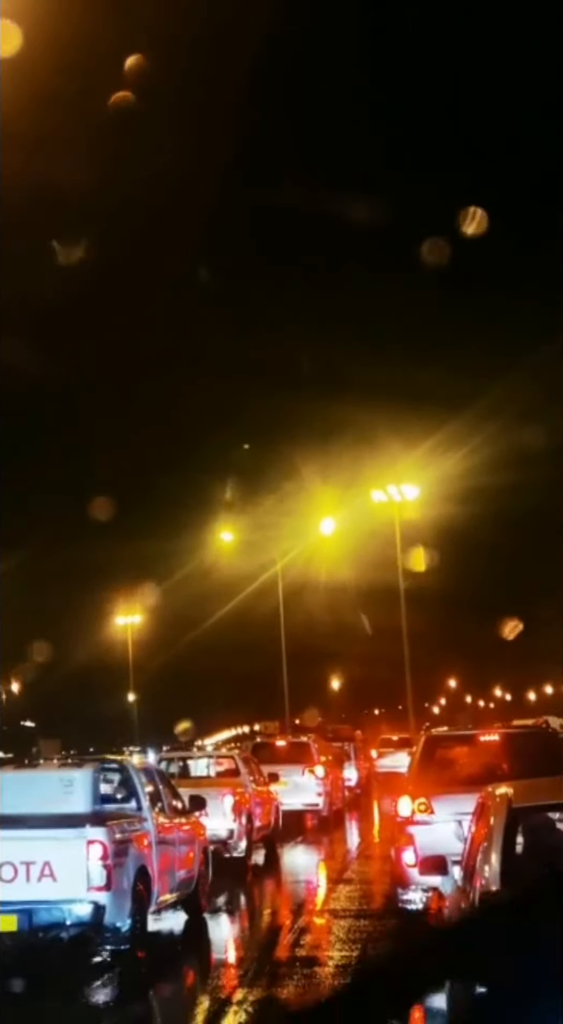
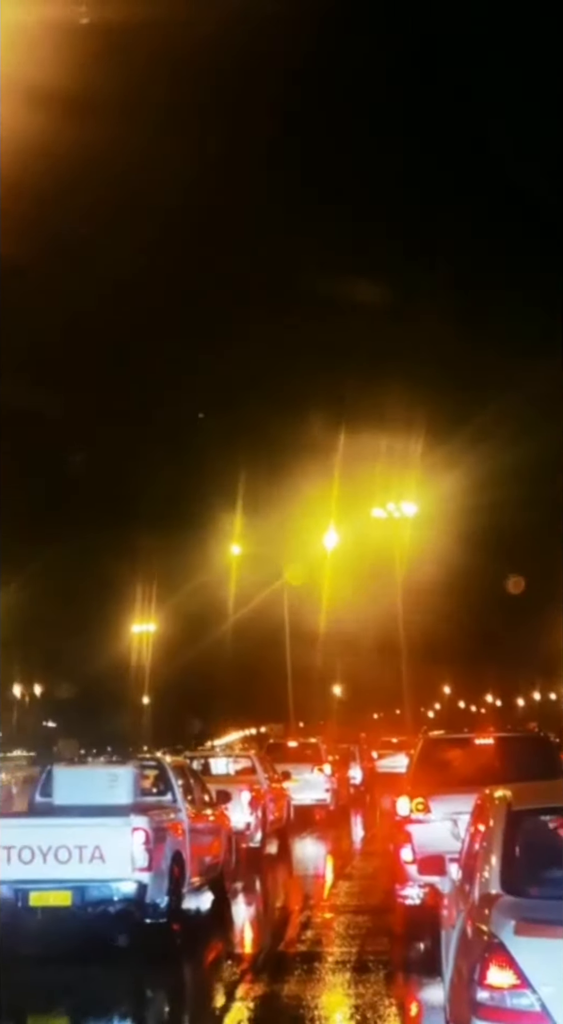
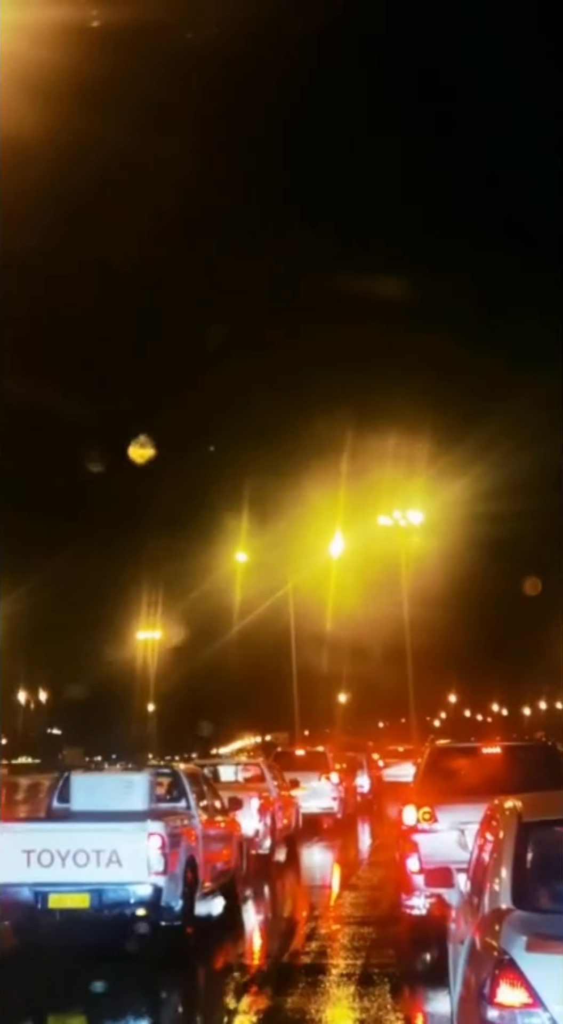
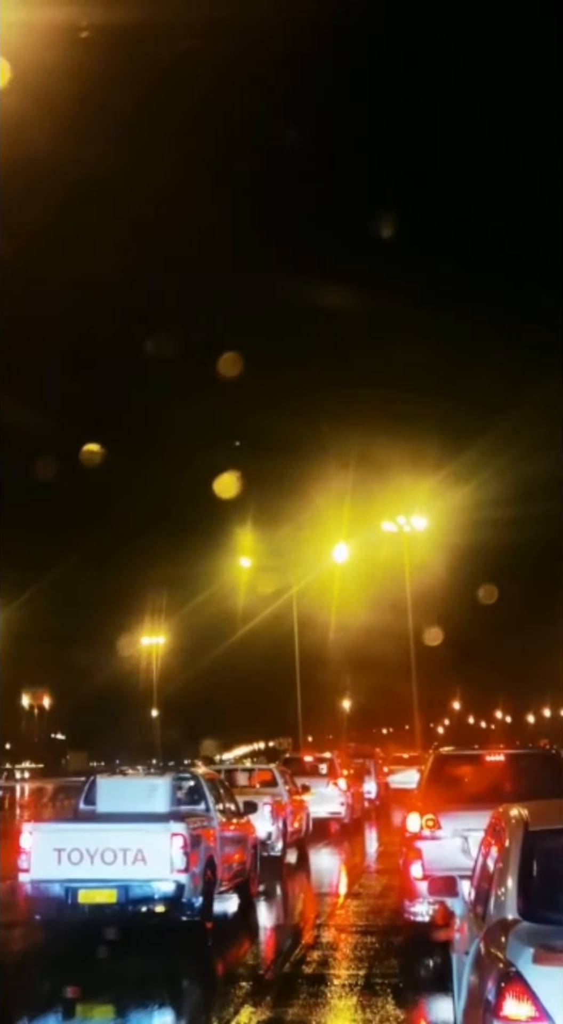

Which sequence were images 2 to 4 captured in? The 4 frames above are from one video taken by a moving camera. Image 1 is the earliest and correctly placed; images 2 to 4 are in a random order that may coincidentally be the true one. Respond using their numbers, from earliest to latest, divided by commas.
2, 3, 4
